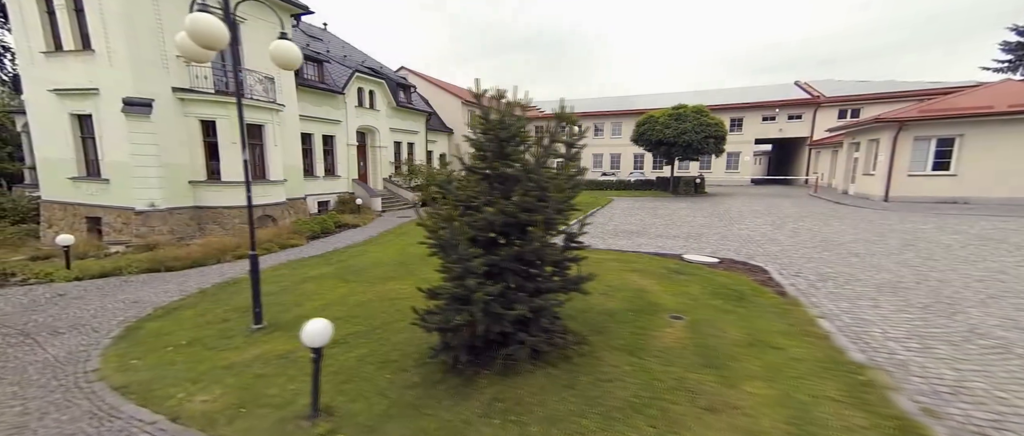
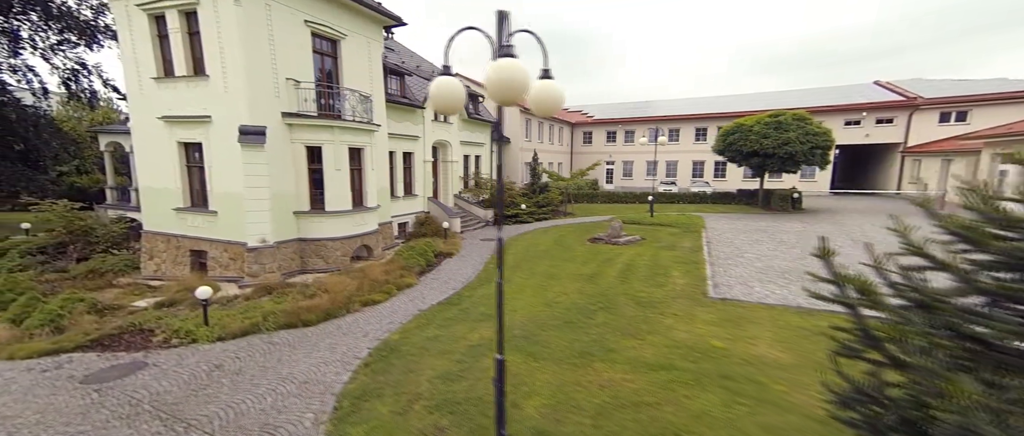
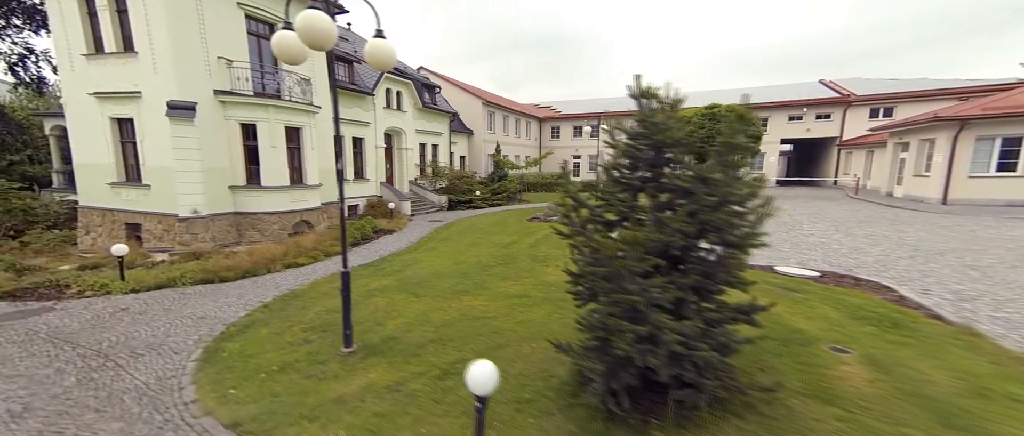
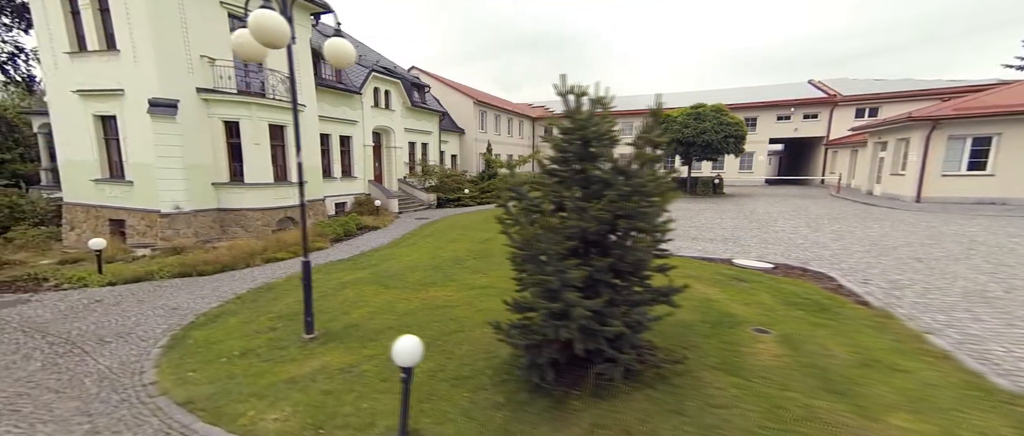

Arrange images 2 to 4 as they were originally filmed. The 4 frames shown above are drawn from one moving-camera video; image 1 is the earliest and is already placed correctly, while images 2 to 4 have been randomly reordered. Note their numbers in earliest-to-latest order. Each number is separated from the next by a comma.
4, 3, 2
